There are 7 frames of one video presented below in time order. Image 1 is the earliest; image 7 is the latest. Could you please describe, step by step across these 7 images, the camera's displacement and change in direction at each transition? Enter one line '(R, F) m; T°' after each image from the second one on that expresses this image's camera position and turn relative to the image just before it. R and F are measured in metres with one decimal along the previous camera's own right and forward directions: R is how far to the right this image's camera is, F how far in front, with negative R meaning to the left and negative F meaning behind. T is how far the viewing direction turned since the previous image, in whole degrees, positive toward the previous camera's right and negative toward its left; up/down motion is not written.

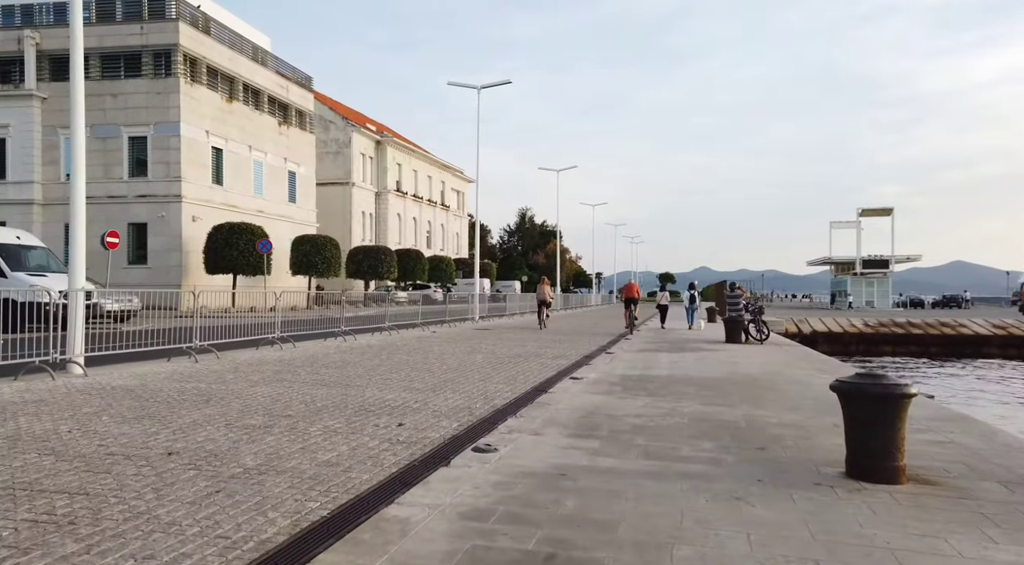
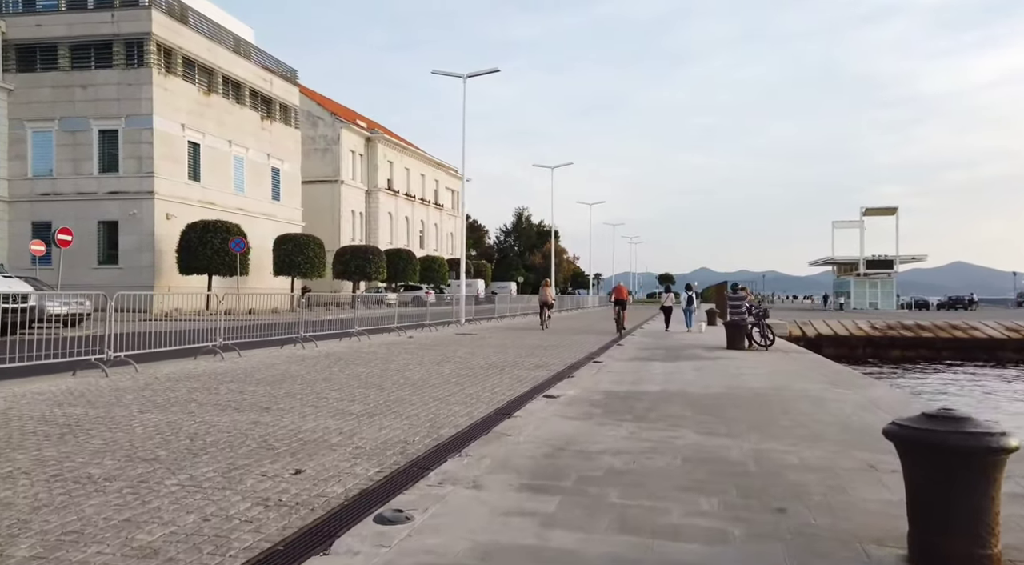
(+0.4, +1.8) m; 0°
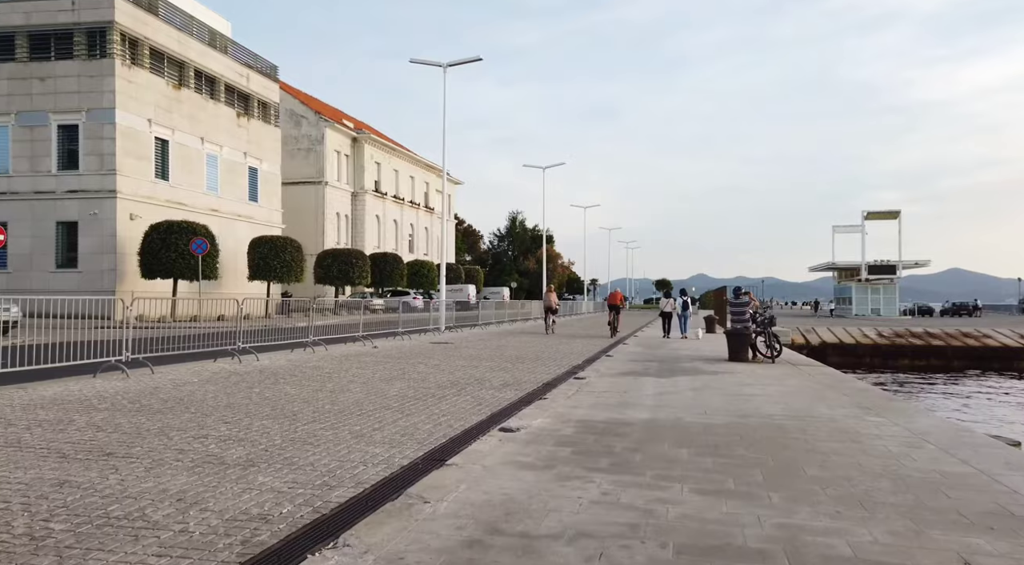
(+0.5, +2.1) m; 0°
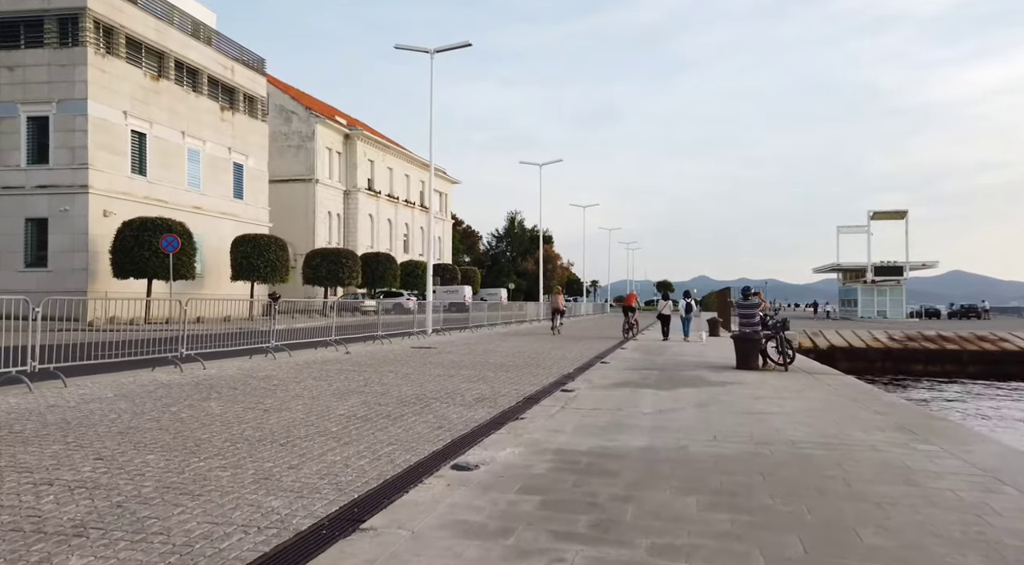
(+0.3, +1.7) m; 0°
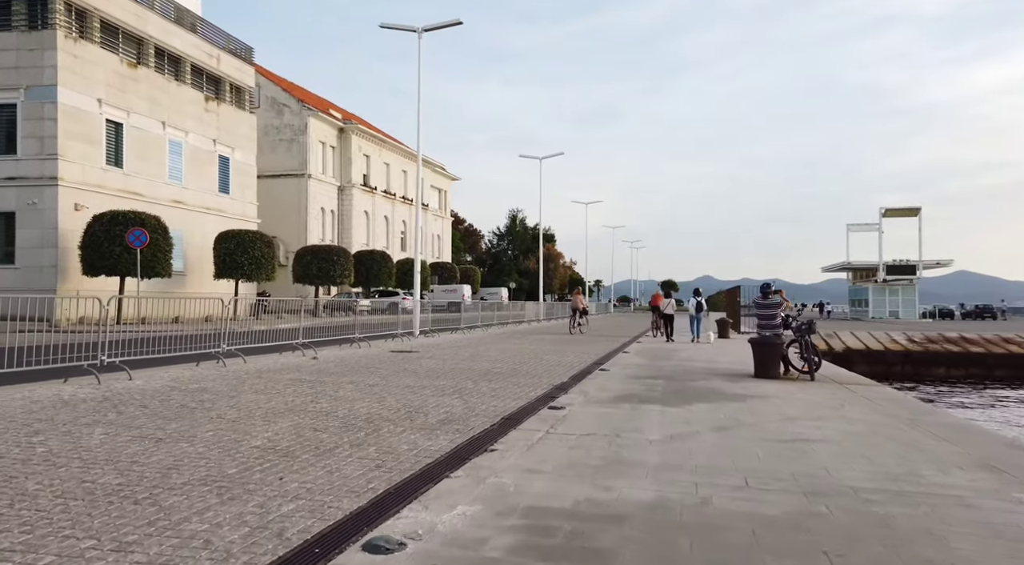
(+0.3, +1.9) m; 0°
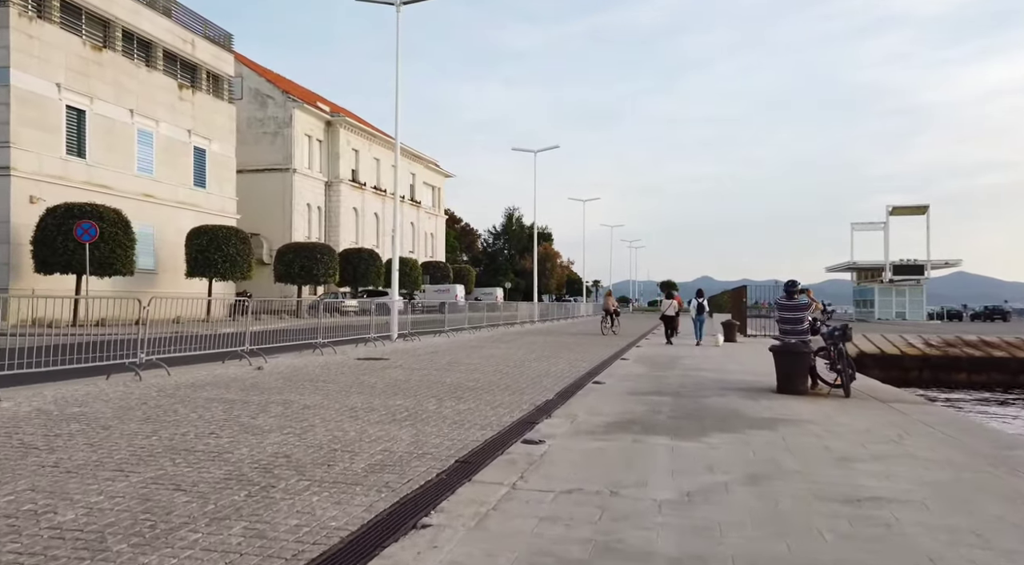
(+0.3, +2.2) m; 0°
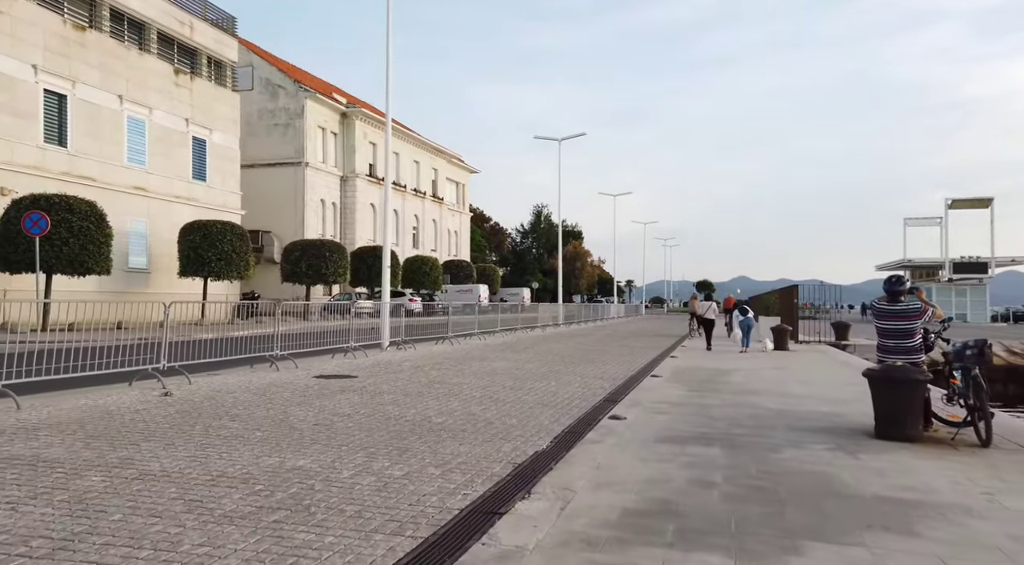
(+0.5, +3.3) m; -3°
